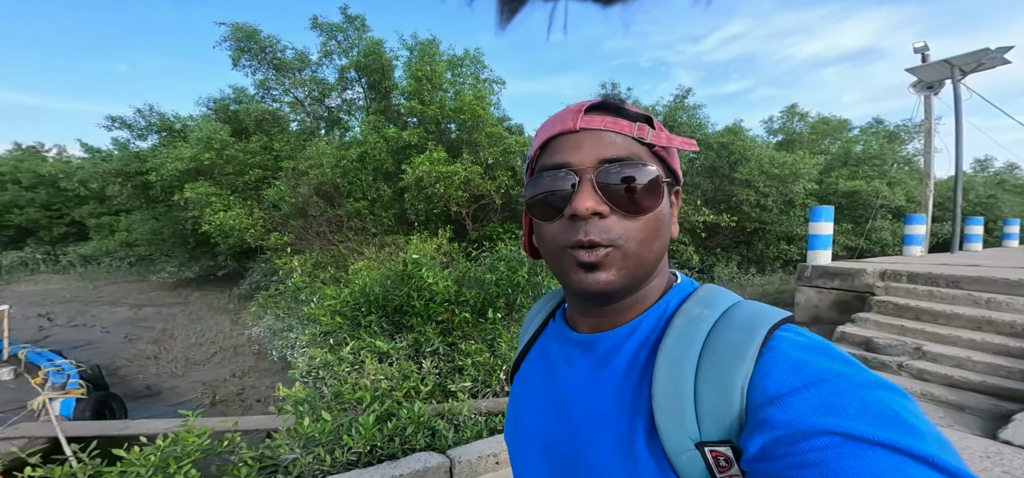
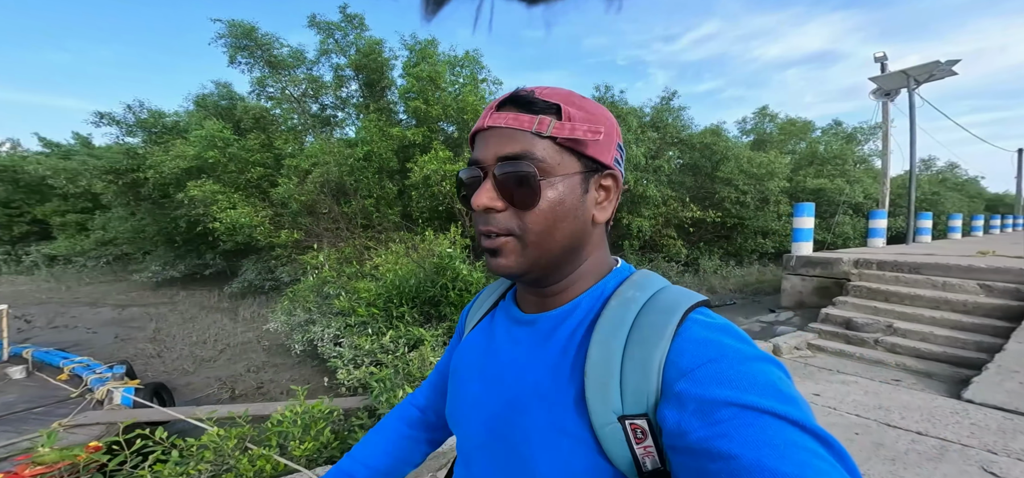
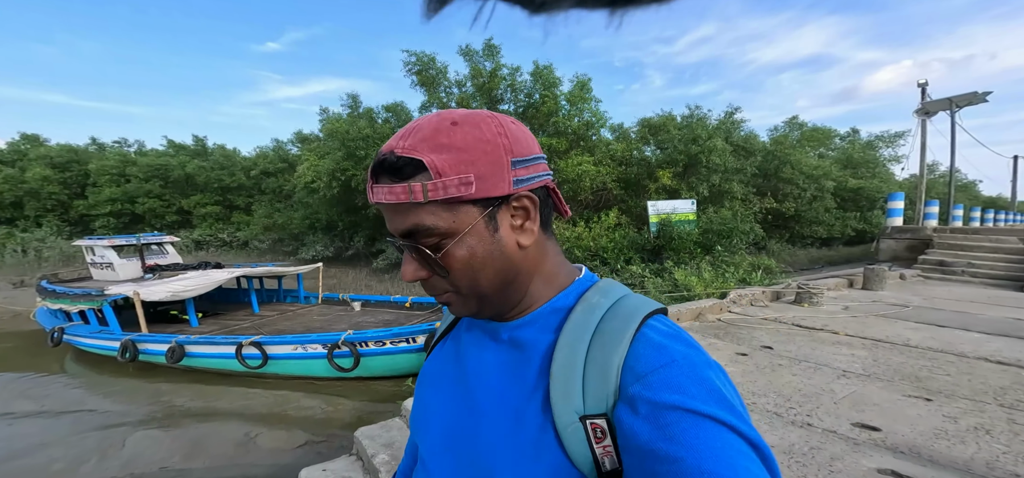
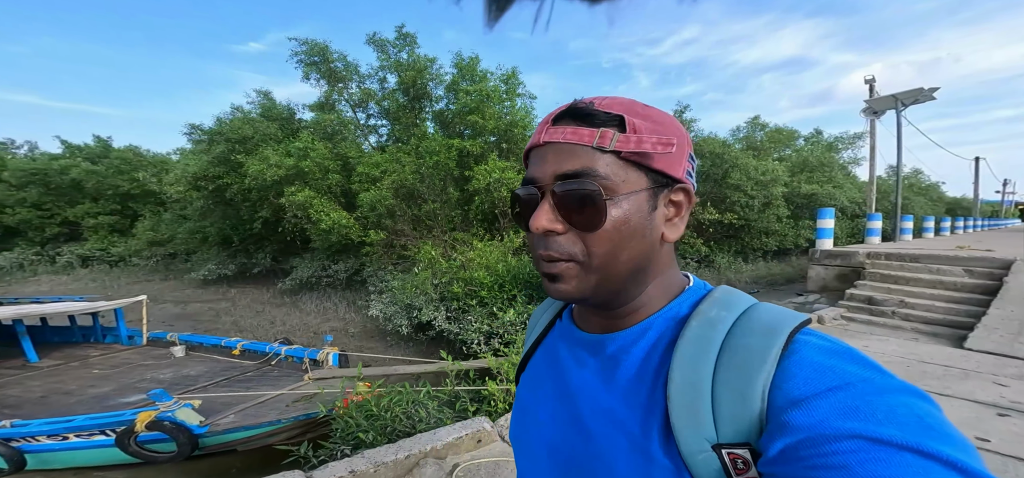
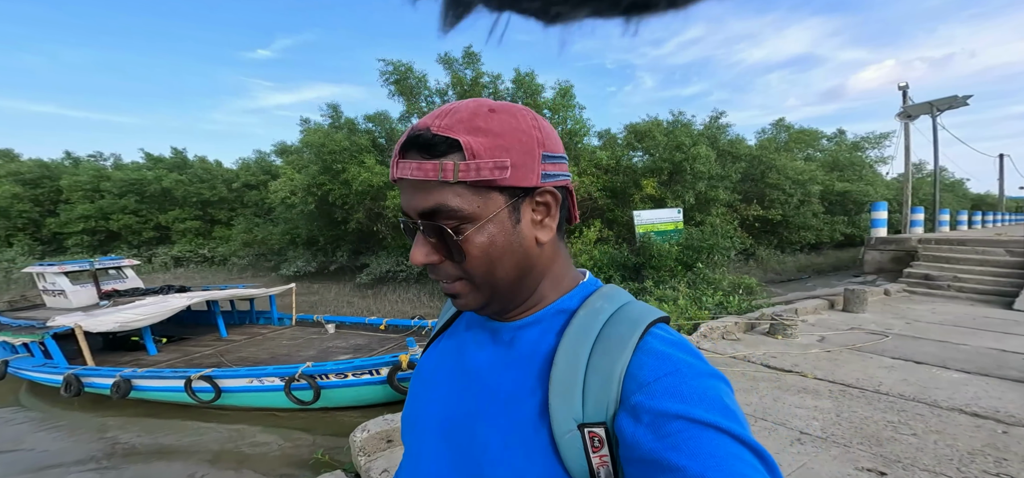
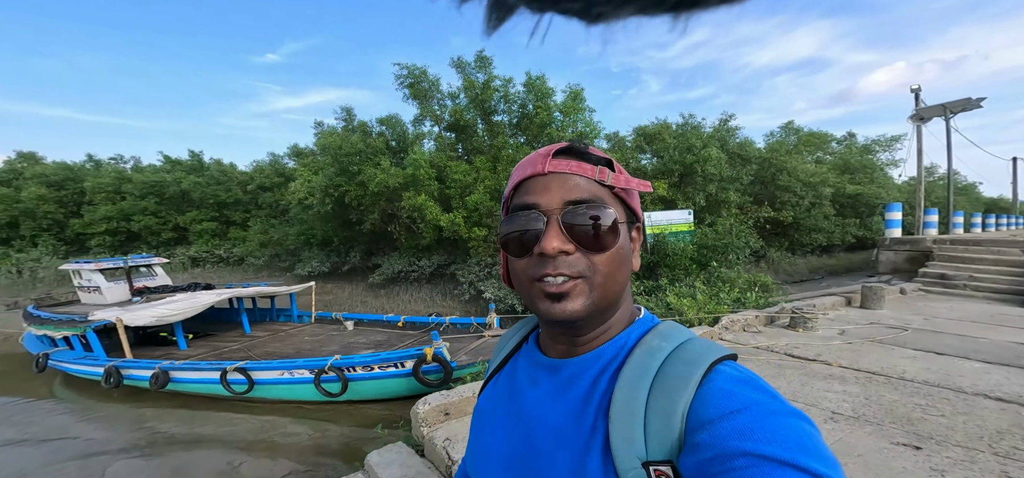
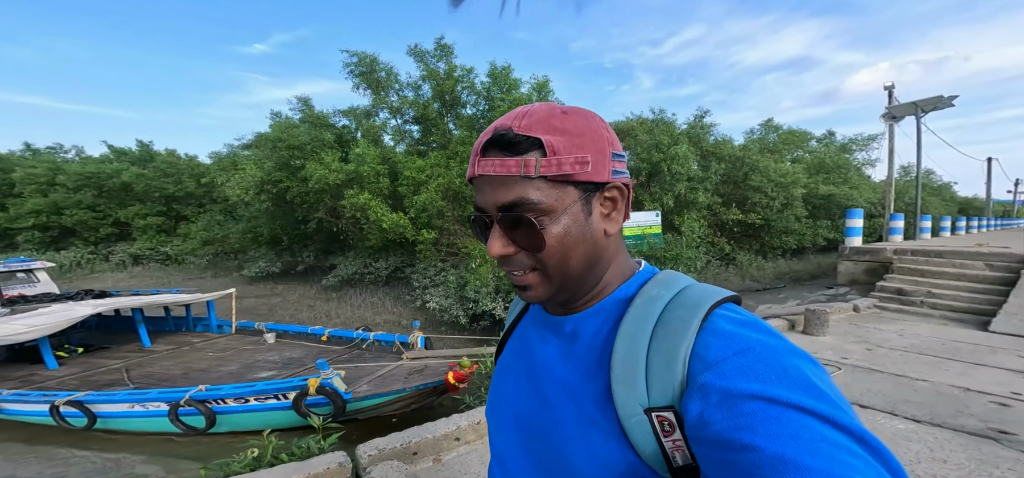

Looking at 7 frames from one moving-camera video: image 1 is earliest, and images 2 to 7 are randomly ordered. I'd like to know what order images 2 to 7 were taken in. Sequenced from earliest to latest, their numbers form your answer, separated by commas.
2, 4, 7, 5, 6, 3
